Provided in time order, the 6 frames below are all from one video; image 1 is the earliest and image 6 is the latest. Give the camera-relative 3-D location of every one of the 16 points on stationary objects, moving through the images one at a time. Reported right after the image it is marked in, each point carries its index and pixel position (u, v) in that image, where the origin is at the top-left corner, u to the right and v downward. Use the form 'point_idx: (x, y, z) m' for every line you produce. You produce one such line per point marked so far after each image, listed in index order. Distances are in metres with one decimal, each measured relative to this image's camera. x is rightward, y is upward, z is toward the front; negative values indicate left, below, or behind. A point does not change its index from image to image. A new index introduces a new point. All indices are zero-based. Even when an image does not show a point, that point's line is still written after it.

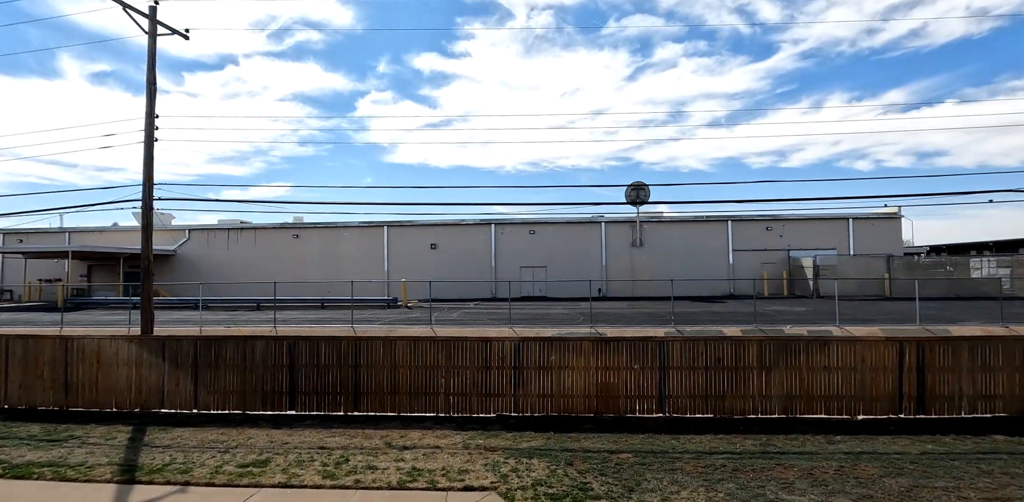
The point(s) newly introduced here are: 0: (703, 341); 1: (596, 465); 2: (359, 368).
0: (+3.6, -1.6, +8.9) m
1: (+1.2, -3.0, +6.6) m
2: (-3.0, -2.3, +9.3) m
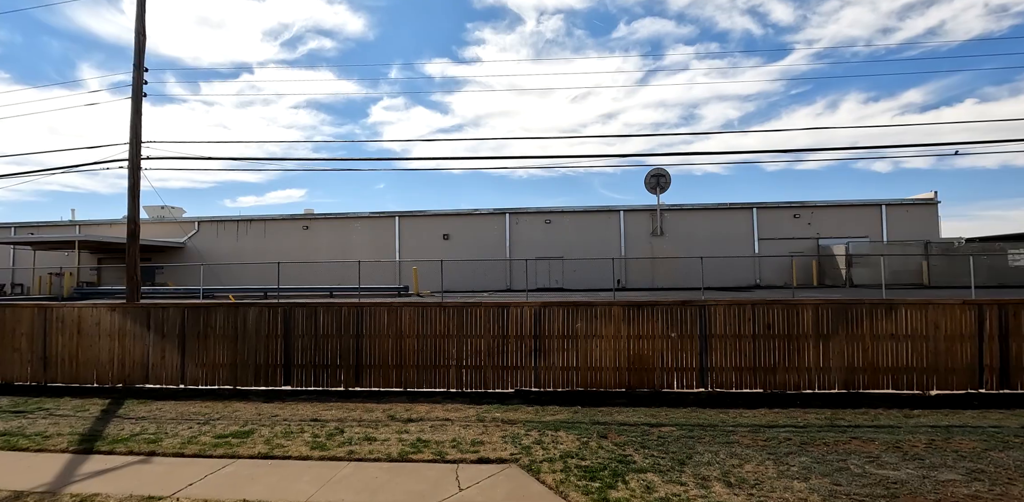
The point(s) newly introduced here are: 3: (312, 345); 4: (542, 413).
0: (+3.9, -0.9, +7.8) m
1: (+1.4, -2.2, +5.6) m
2: (-2.6, -1.5, +8.4) m
3: (-3.5, -1.7, +8.5) m
4: (+0.4, -2.3, +6.7) m
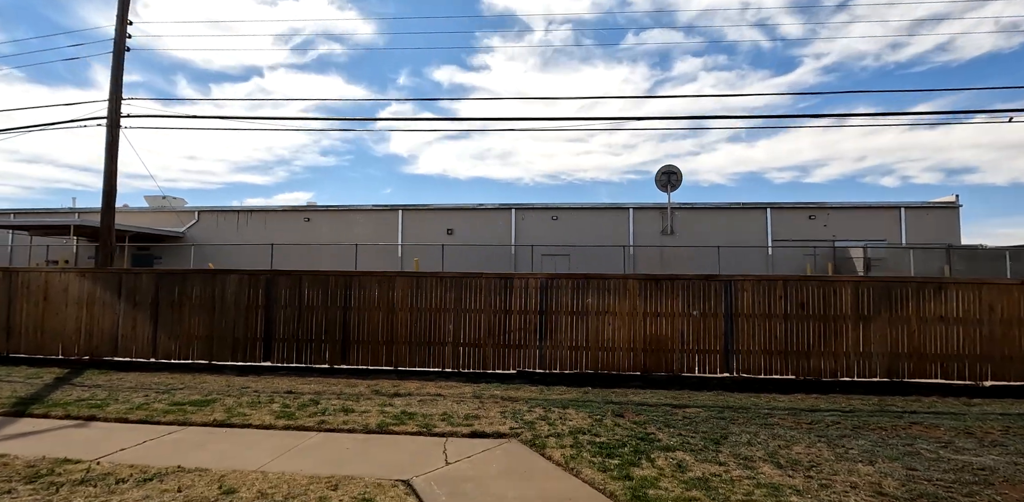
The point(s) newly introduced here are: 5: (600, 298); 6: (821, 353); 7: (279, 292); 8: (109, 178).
0: (+3.9, -0.4, +7.0) m
1: (+1.4, -1.7, +4.8) m
2: (-2.6, -0.9, +7.6) m
3: (-3.5, -1.1, +7.8) m
4: (+0.4, -1.7, +5.9) m
5: (+1.3, -0.7, +7.2) m
6: (+4.4, -1.4, +6.9) m
7: (-3.8, -0.7, +7.8) m
8: (-7.5, +1.3, +8.9) m
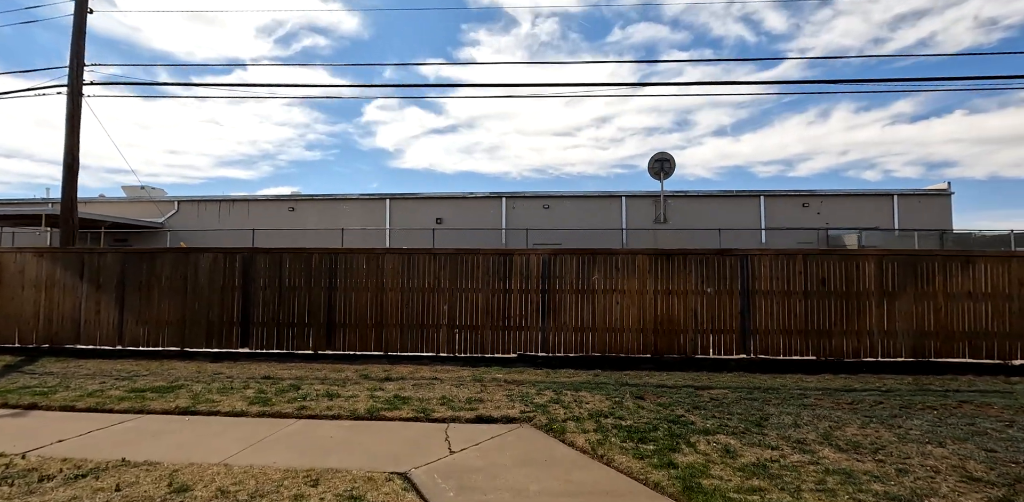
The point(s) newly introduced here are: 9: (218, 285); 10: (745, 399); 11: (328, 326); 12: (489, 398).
0: (+3.9, -0.1, +6.6) m
1: (+1.5, -1.3, +4.3) m
2: (-2.6, -0.6, +7.0) m
3: (-3.5, -0.7, +7.1) m
4: (+0.5, -1.4, +5.4) m
5: (+1.3, -0.3, +6.7) m
6: (+4.4, -1.1, +6.4) m
7: (-3.8, -0.3, +7.2) m
8: (-7.5, +1.7, +8.2) m
9: (-4.4, -0.5, +7.2) m
10: (+2.1, -1.3, +4.3) m
11: (-2.7, -1.1, +7.0) m
12: (-0.2, -1.3, +4.2) m
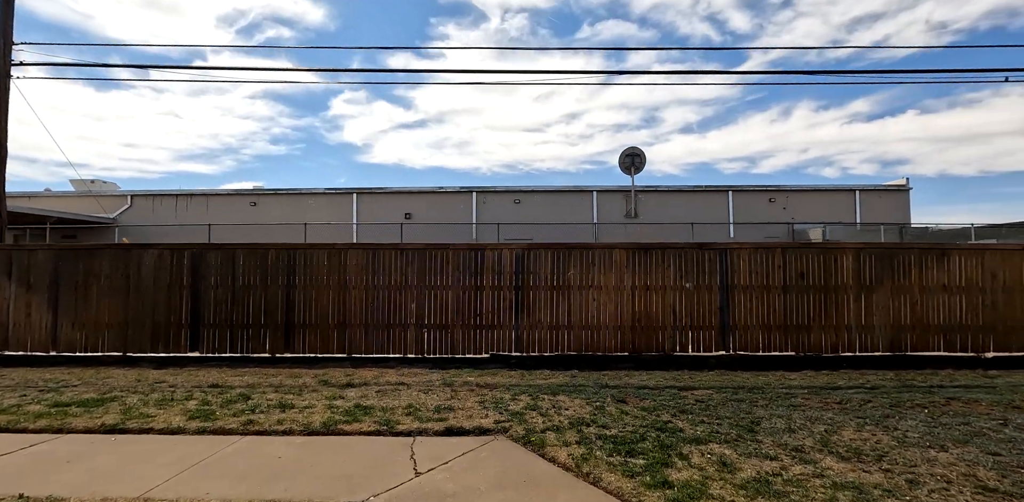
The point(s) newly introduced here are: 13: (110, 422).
0: (+3.6, 0.0, +6.4) m
1: (+1.3, -1.3, +4.0) m
2: (-3.0, -0.5, +6.5) m
3: (-3.9, -0.7, +6.6) m
4: (+0.2, -1.3, +5.1) m
5: (+1.0, -0.3, +6.4) m
6: (+4.1, -1.0, +6.3) m
7: (-4.2, -0.3, +6.6) m
8: (-7.9, +1.7, +7.4) m
9: (-4.8, -0.5, +6.6) m
10: (+1.9, -1.3, +4.1) m
11: (-3.1, -1.0, +6.5) m
12: (-0.4, -1.2, +3.9) m
13: (-3.0, -1.3, +3.6) m
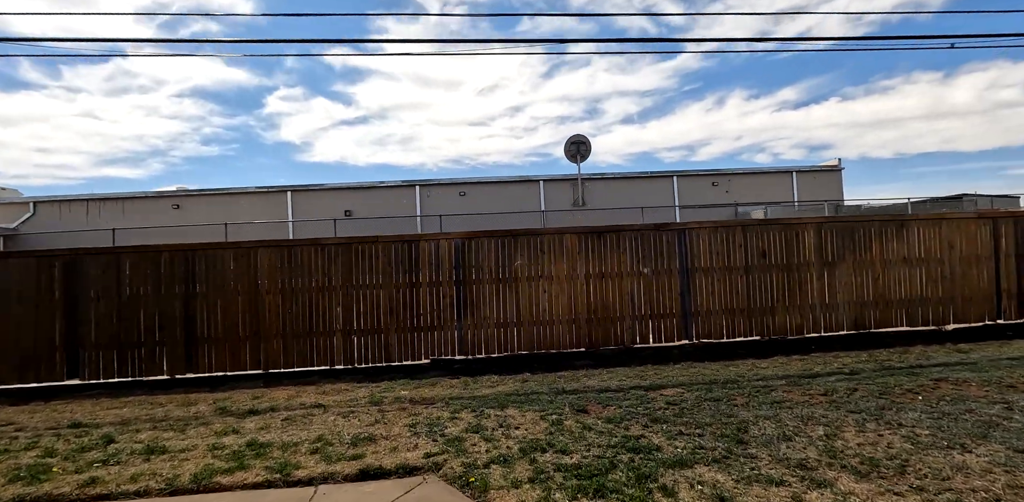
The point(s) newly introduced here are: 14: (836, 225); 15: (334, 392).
0: (+2.9, +0.3, +6.0) m
1: (+0.9, -1.1, +3.4) m
2: (-3.6, -0.5, +5.5) m
3: (-4.5, -0.7, +5.5) m
4: (-0.3, -1.2, +4.4) m
5: (+0.3, -0.1, +5.8) m
6: (+3.4, -0.7, +6.0) m
7: (-4.9, -0.3, +5.5) m
8: (-8.8, +1.5, +5.8) m
9: (-5.5, -0.5, +5.4) m
10: (+1.4, -1.1, +3.5) m
11: (-3.7, -1.0, +5.5) m
12: (-0.8, -1.2, +3.1) m
13: (-3.3, -1.3, +2.5) m
14: (+4.1, +0.3, +6.1) m
15: (-1.6, -1.3, +4.4) m
